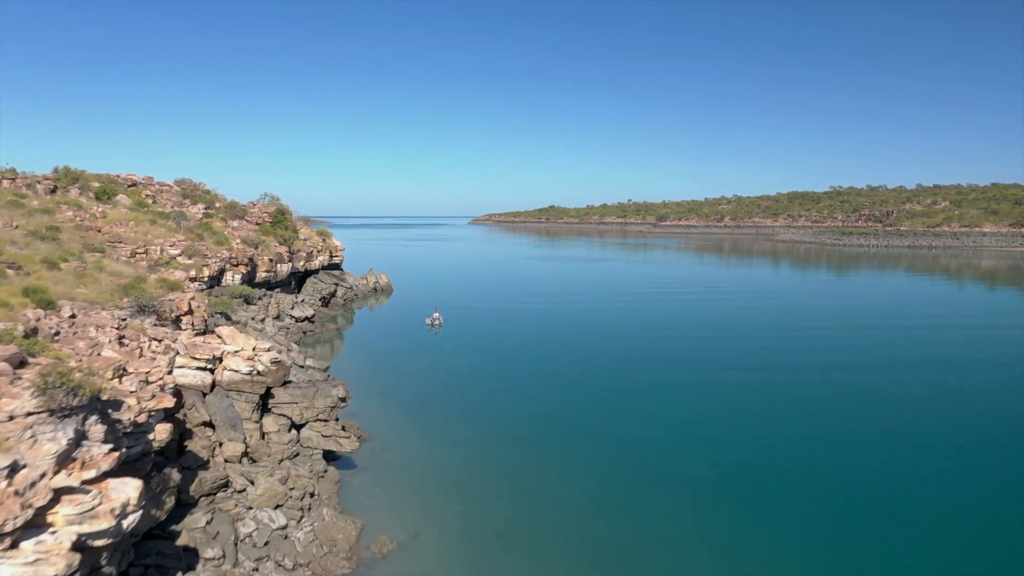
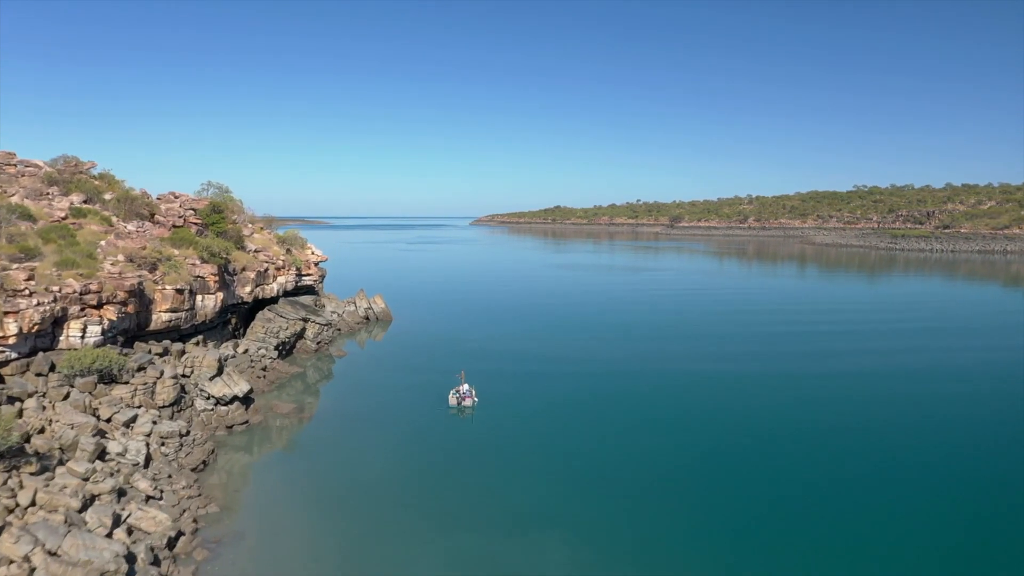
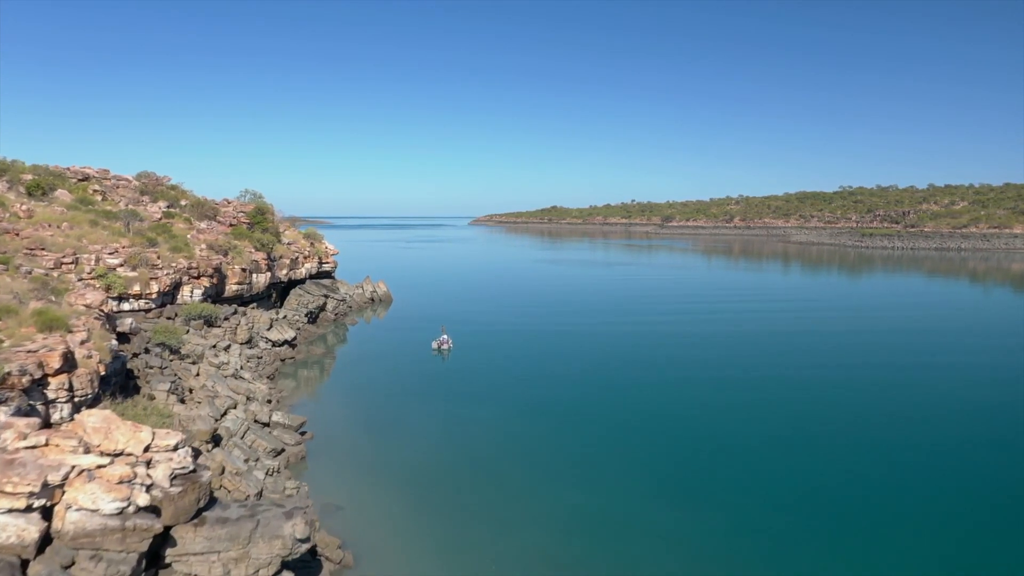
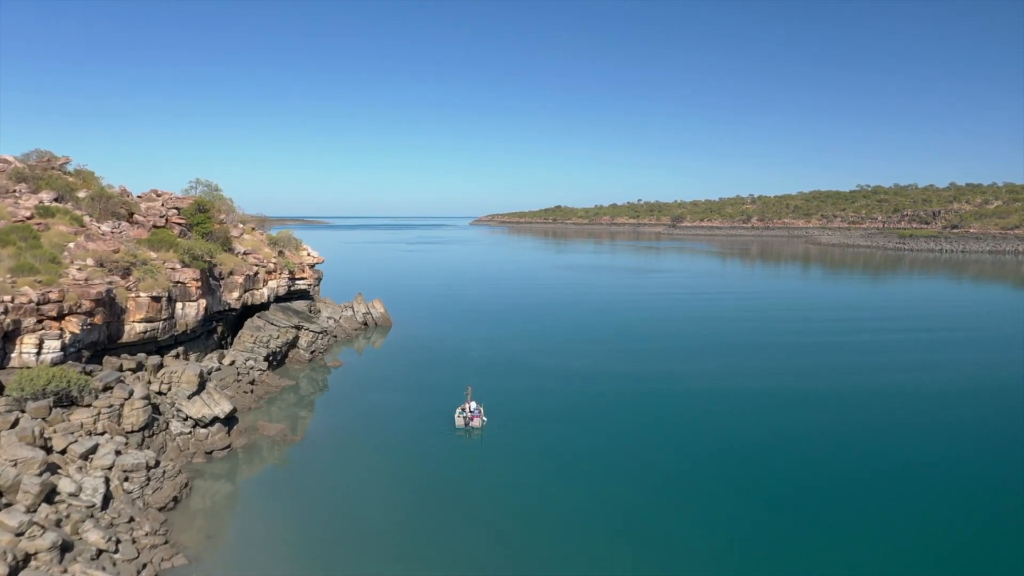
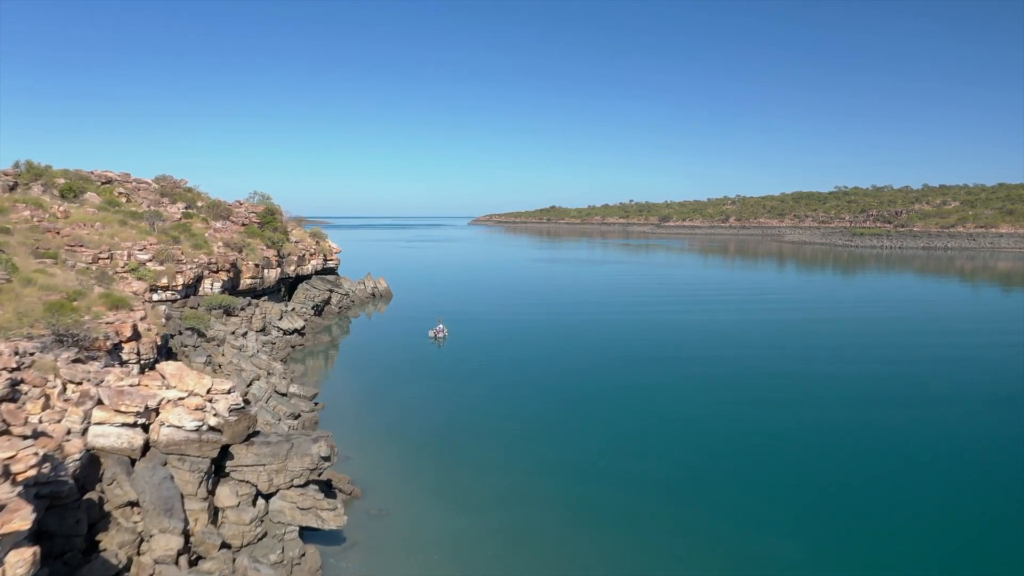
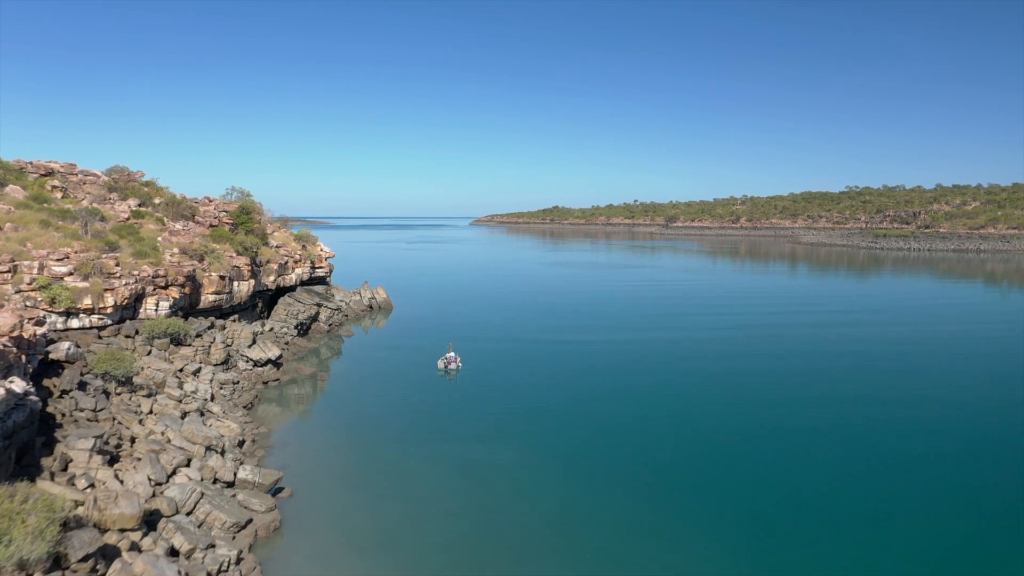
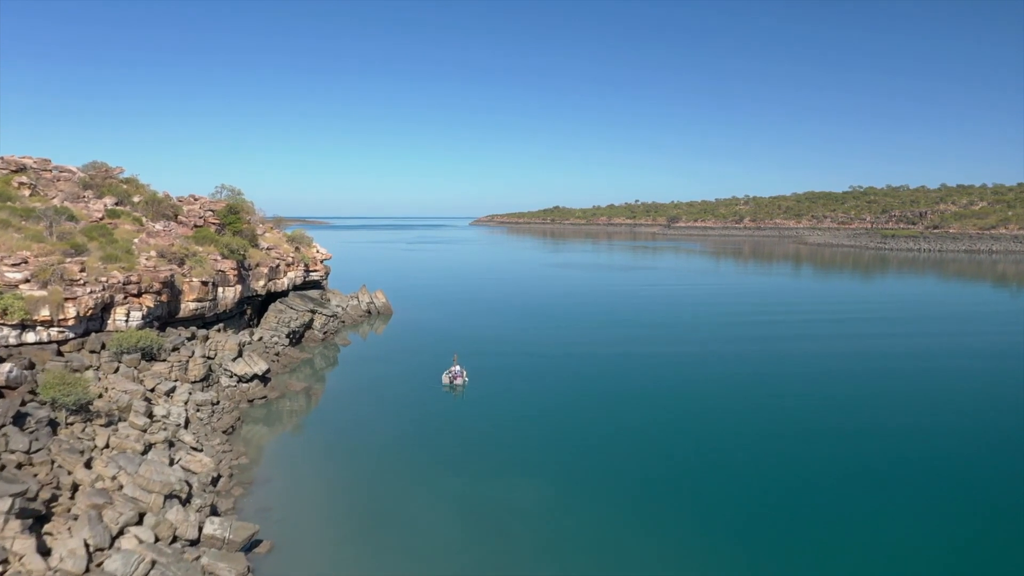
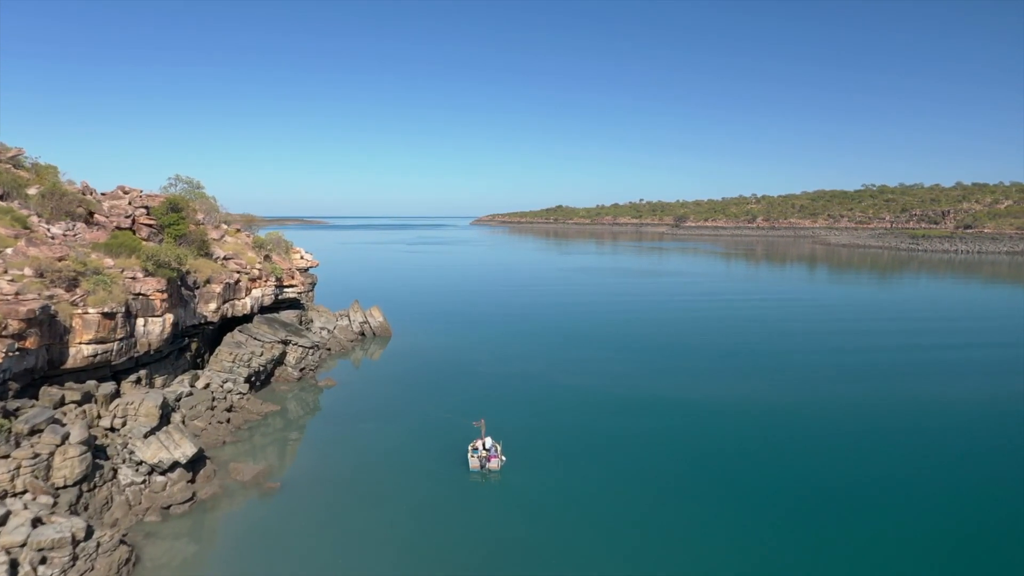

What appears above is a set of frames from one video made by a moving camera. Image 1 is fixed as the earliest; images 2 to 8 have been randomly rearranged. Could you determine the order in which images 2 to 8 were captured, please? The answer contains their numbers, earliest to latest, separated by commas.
5, 3, 6, 7, 2, 4, 8
